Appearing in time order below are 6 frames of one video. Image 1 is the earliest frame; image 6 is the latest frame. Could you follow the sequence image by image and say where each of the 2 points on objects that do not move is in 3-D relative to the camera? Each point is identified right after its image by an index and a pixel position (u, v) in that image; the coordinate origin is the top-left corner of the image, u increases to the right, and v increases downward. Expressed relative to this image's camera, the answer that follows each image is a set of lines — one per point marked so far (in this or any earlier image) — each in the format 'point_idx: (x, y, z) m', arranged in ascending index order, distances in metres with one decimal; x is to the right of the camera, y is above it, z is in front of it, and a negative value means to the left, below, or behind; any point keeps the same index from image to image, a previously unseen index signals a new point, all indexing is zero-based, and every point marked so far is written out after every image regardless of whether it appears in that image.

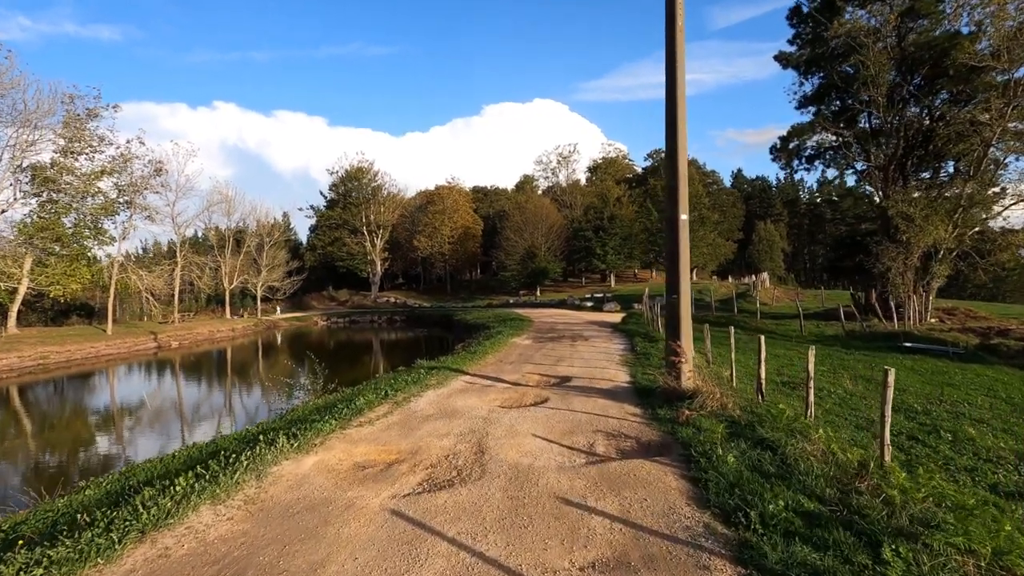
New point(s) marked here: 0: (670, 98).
0: (+2.5, +3.0, +9.5) m
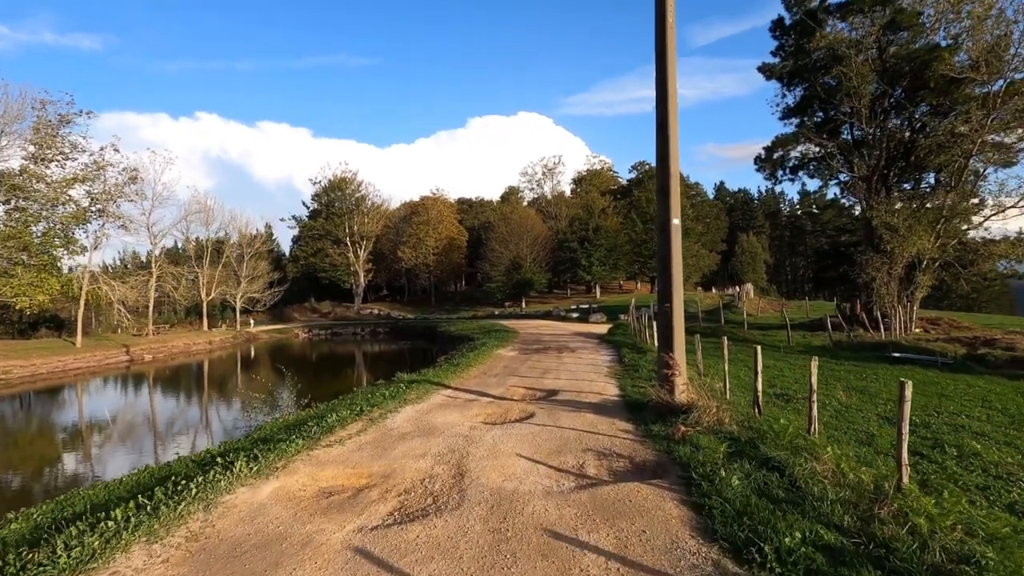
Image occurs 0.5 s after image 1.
0: (+2.3, +2.9, +9.1) m
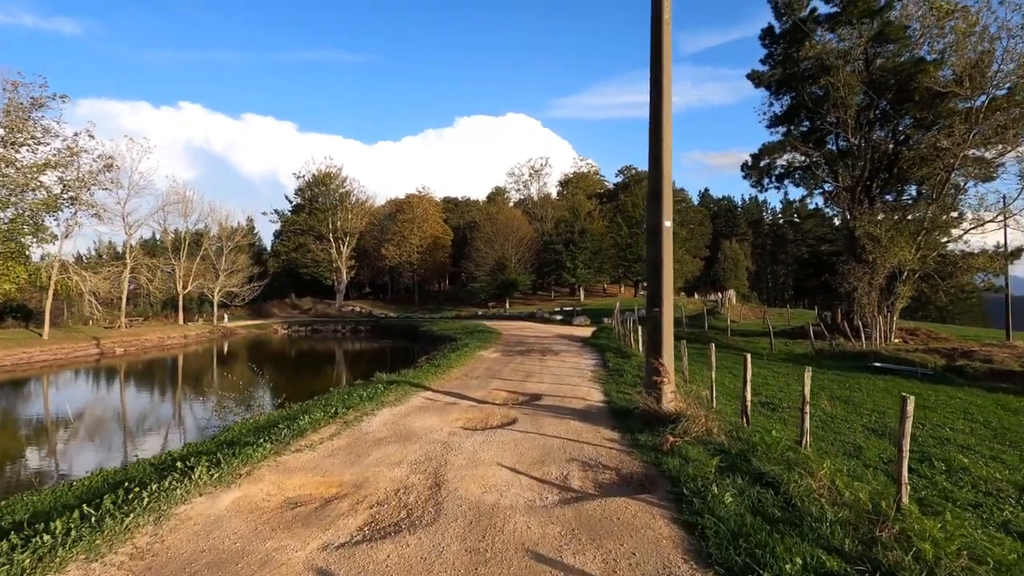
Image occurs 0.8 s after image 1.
0: (+2.1, +2.8, +8.8) m
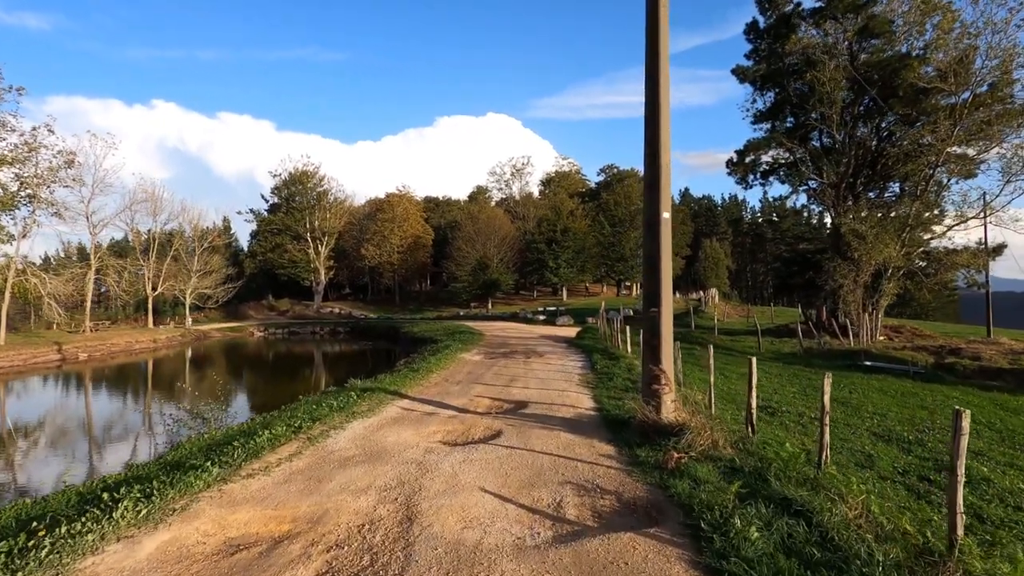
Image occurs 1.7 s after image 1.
0: (+1.9, +2.8, +8.0) m
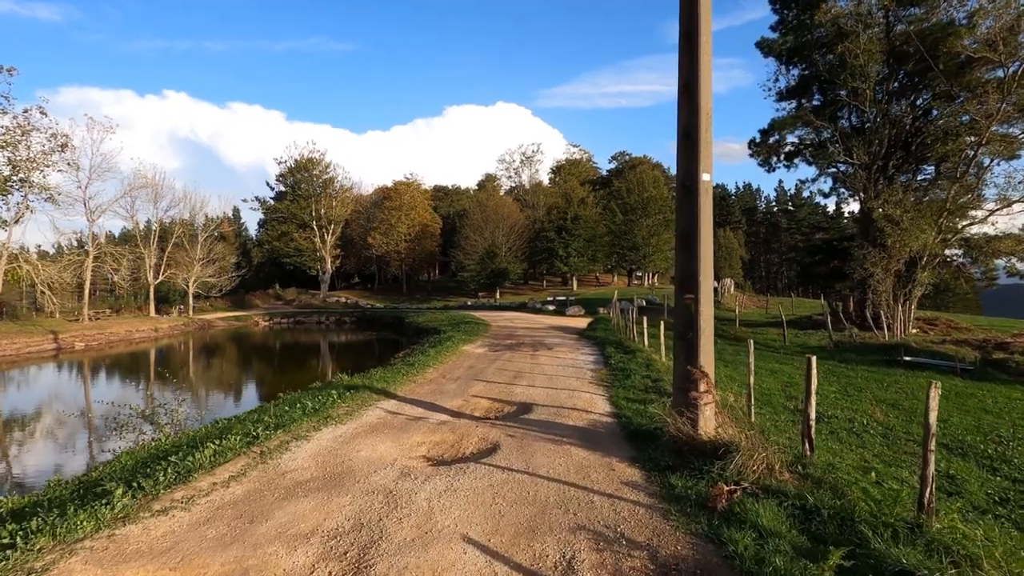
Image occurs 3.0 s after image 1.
0: (+1.9, +3.0, +6.4) m
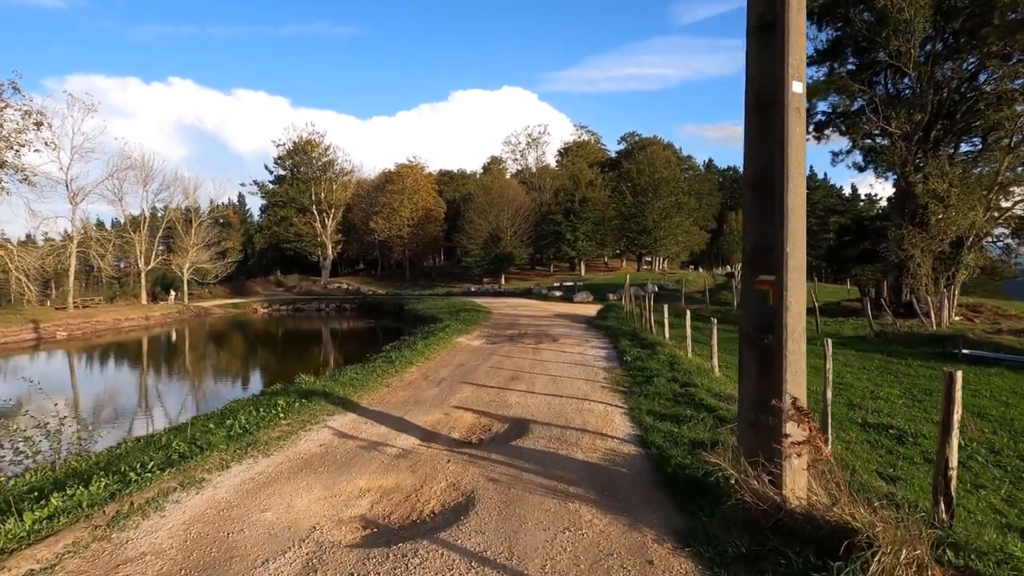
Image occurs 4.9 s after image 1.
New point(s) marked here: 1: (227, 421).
0: (+1.7, +3.2, +4.2) m
1: (-3.5, -1.6, +7.4) m
